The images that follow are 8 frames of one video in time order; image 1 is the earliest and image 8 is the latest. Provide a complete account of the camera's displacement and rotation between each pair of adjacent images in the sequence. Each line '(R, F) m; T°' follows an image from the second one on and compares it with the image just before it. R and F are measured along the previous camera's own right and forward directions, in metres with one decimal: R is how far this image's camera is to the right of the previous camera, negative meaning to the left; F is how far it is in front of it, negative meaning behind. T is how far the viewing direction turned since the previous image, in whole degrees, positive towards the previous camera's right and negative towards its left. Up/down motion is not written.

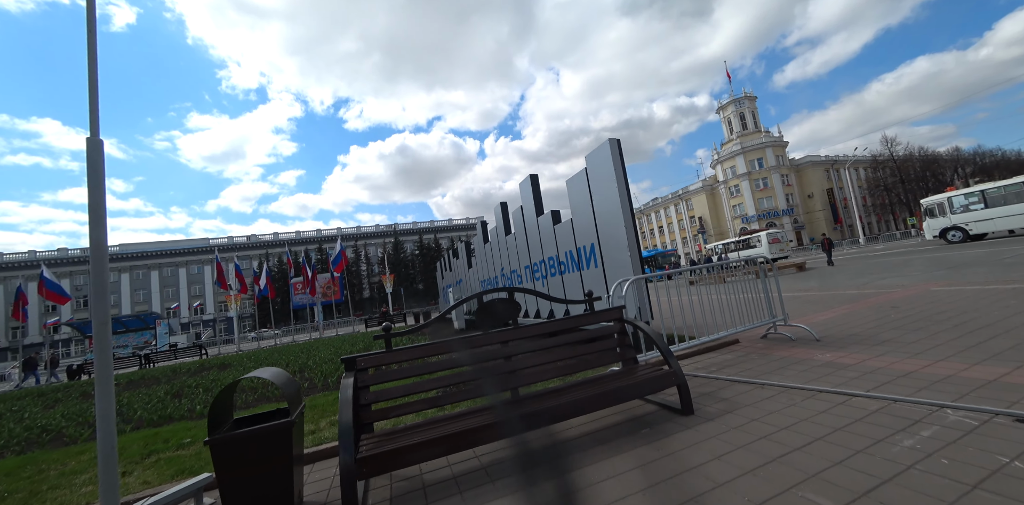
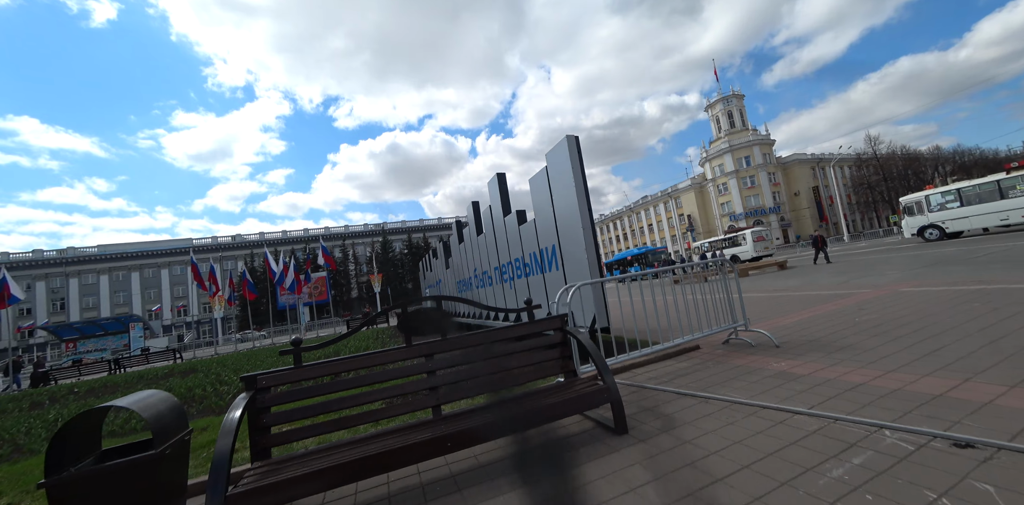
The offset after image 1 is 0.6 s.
(+0.6, +0.3) m; +1°
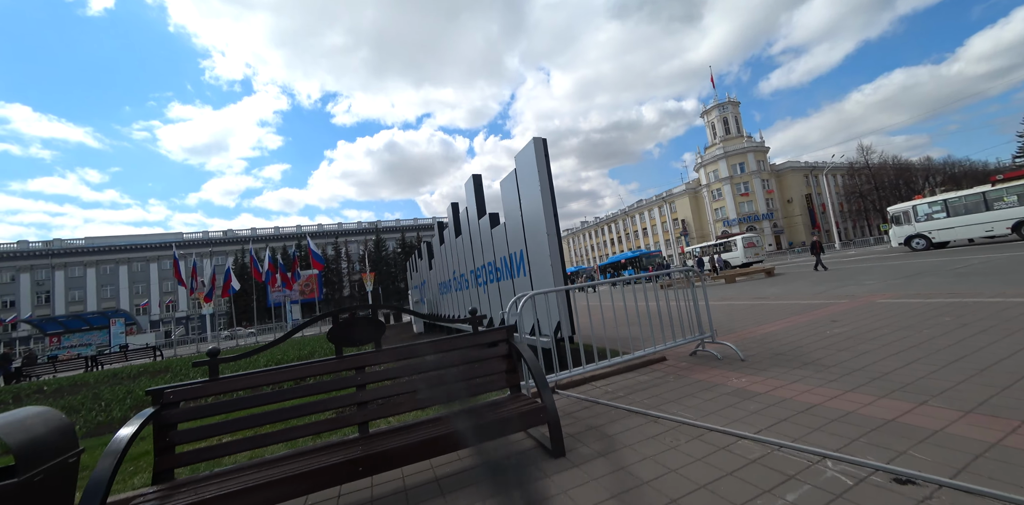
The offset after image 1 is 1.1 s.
(+0.5, +0.2) m; +1°
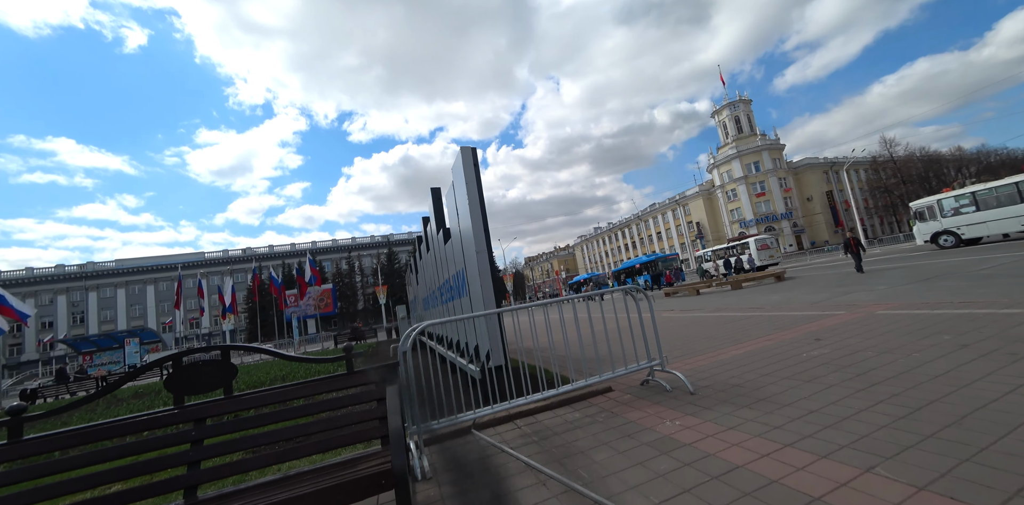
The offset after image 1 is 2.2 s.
(+1.2, +0.6) m; -3°
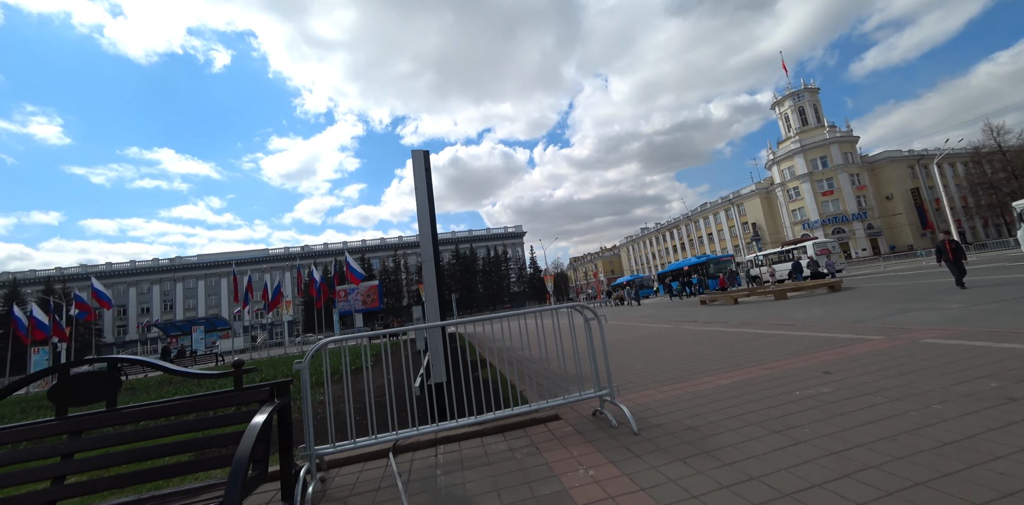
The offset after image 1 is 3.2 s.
(+1.2, +0.5) m; -7°
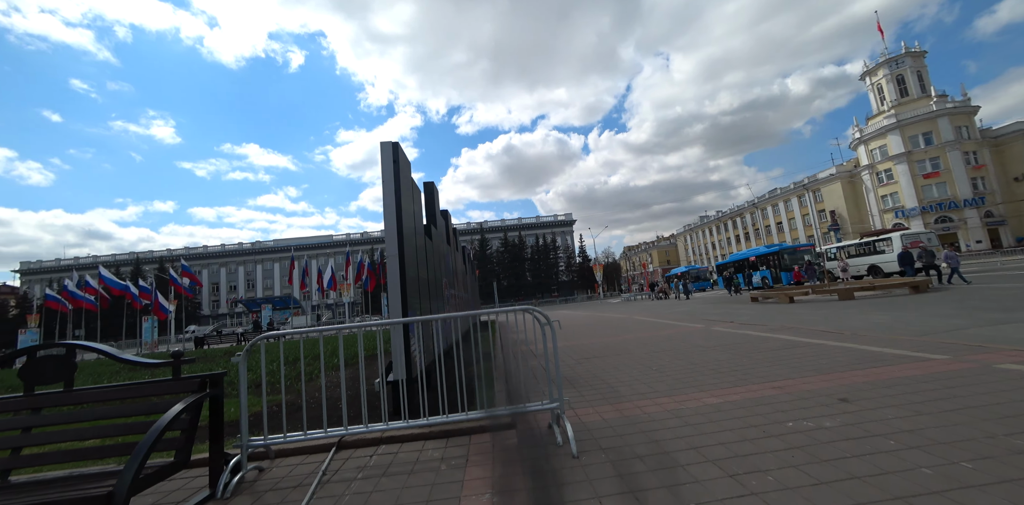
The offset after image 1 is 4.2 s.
(+1.0, +0.4) m; -8°
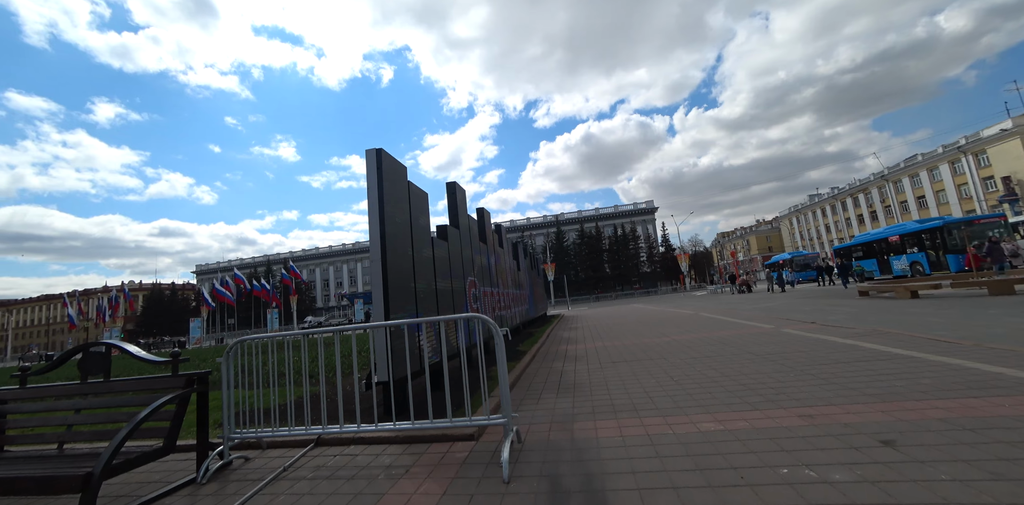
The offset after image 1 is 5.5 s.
(+1.2, +0.4) m; -13°
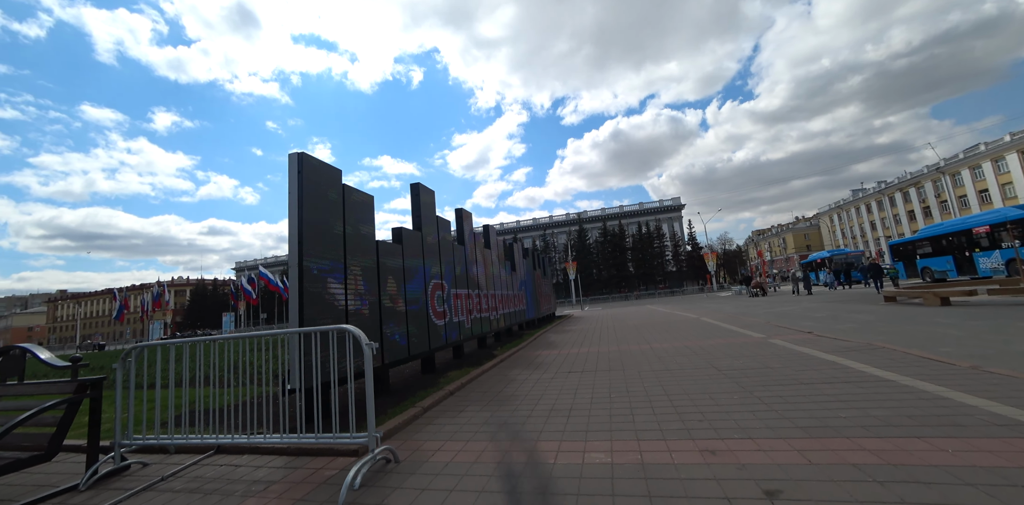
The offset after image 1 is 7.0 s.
(+1.3, +0.3) m; -4°
